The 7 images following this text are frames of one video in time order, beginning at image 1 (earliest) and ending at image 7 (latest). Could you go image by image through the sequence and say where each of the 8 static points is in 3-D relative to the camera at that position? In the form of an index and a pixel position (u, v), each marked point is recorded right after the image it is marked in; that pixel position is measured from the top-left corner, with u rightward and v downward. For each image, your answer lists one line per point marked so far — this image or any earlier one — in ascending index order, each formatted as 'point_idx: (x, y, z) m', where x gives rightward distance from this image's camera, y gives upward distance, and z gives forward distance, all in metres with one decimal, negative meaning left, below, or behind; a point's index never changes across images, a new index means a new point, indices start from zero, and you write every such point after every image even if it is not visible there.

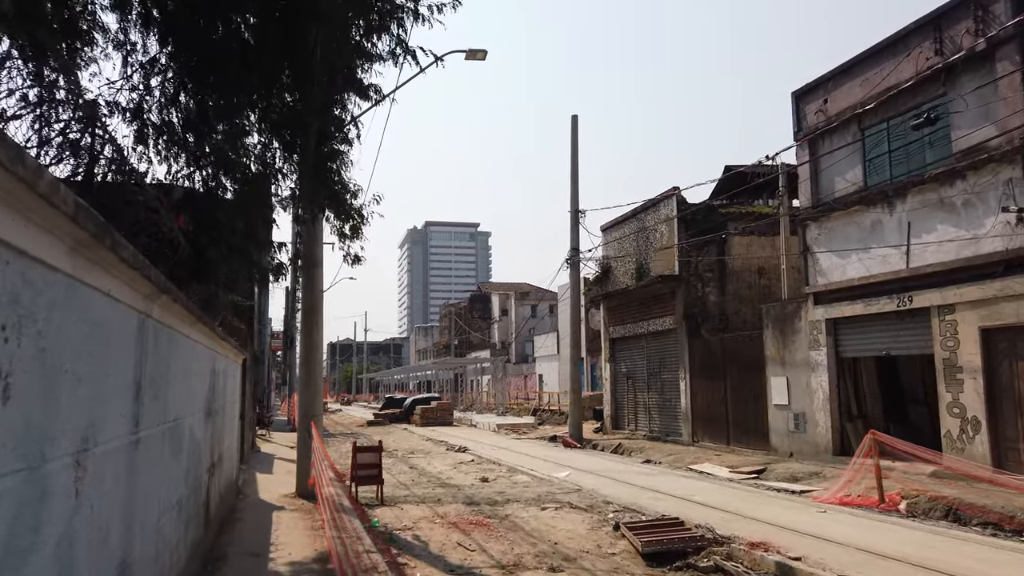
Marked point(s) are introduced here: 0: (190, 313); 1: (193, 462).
0: (-2.6, -0.2, +6.0) m
1: (-3.1, -1.7, +7.3) m
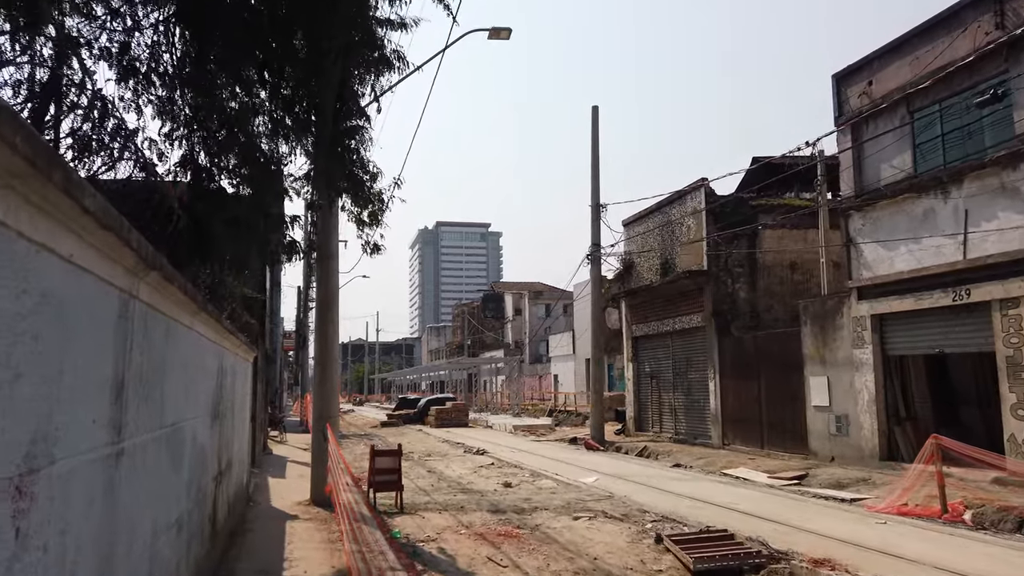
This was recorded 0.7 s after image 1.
0: (-2.2, -0.1, +5.2) m
1: (-2.7, -1.6, +6.4) m
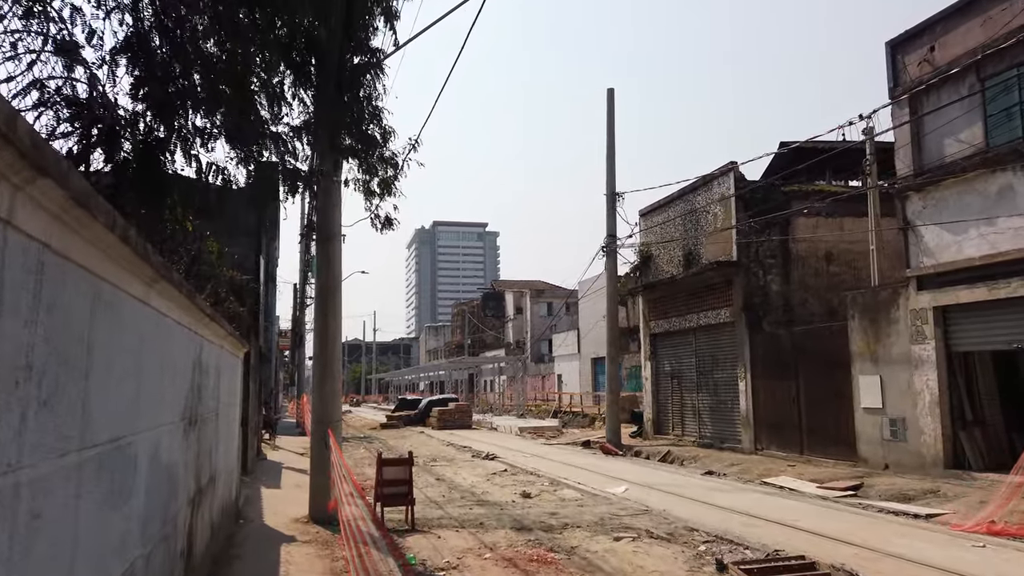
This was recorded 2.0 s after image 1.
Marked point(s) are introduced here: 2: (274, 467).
0: (-1.8, +0.1, +3.5) m
1: (-2.3, -1.4, +4.8) m
2: (-5.8, -4.4, +18.1) m
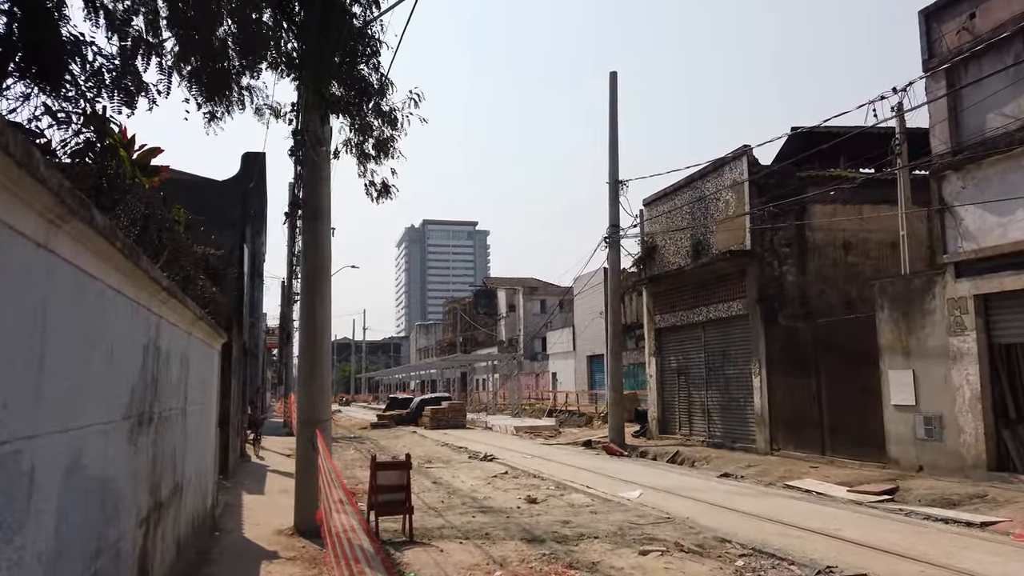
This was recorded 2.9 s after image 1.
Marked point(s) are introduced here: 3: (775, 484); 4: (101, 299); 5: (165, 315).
0: (-1.5, +0.4, +2.3) m
1: (-2.1, -1.1, +3.6) m
2: (-5.8, -4.2, +16.9) m
3: (+5.2, -3.9, +14.5) m
4: (-2.0, 0.0, +3.6) m
5: (-2.6, -0.2, +5.5) m
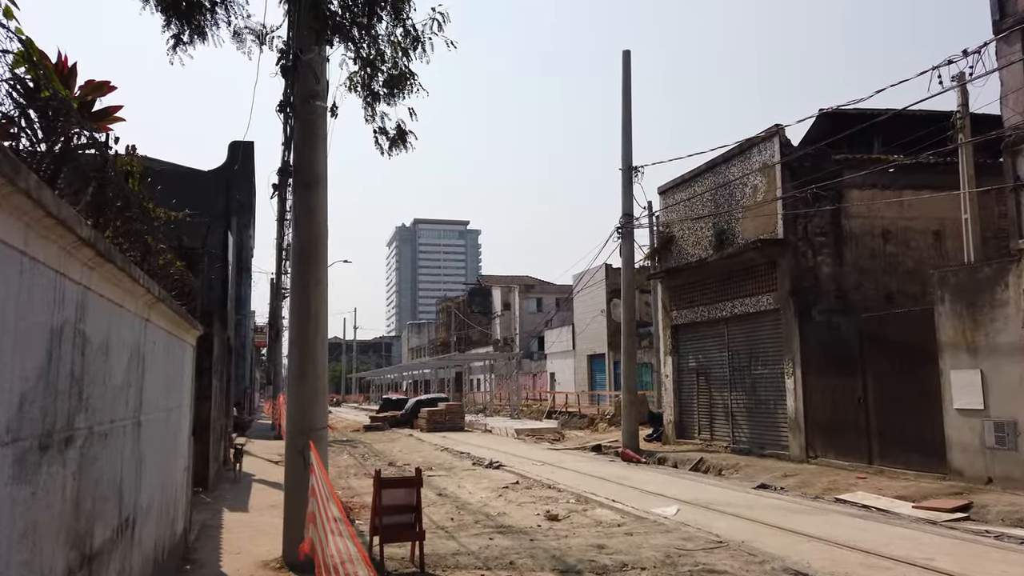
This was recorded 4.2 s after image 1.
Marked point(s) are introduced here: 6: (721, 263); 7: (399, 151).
0: (-1.1, +0.6, +0.7) m
1: (-1.6, -0.9, +1.9) m
2: (-5.5, -4.0, +15.2) m
3: (+5.5, -3.7, +12.9) m
4: (-1.6, +0.2, +2.0) m
5: (-2.2, 0.0, +3.8) m
6: (+5.5, +0.7, +19.2) m
7: (-0.9, +1.1, +6.1) m
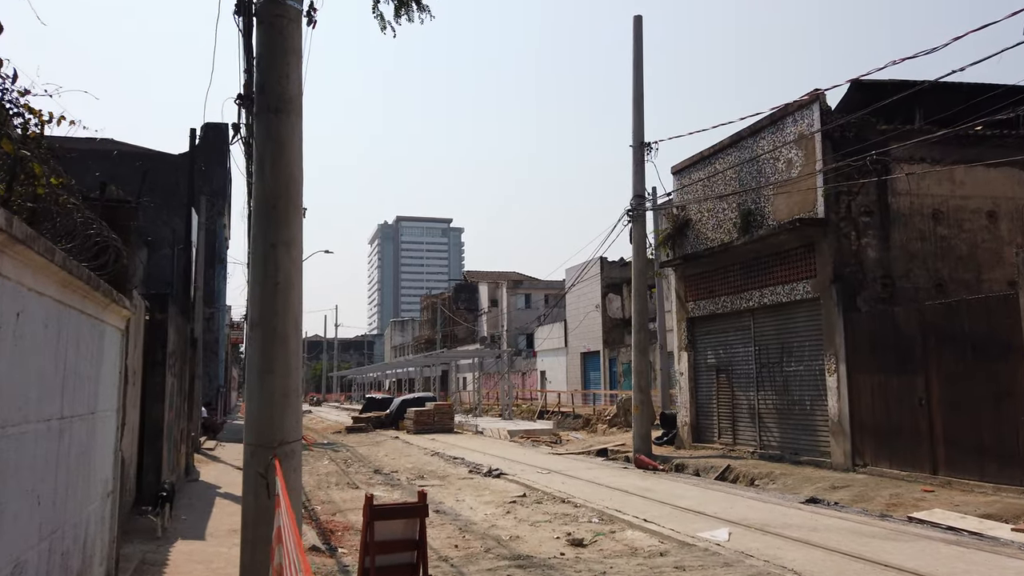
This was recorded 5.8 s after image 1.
0: (-0.6, +0.9, -1.4) m
1: (-1.1, -0.6, -0.2) m
2: (-5.4, -3.7, +12.9) m
3: (+5.7, -3.4, +11.0) m
4: (-1.1, +0.5, -0.2) m
5: (-1.7, +0.3, +1.7) m
6: (+5.5, +1.0, +17.2) m
7: (-0.6, +1.4, +4.0) m
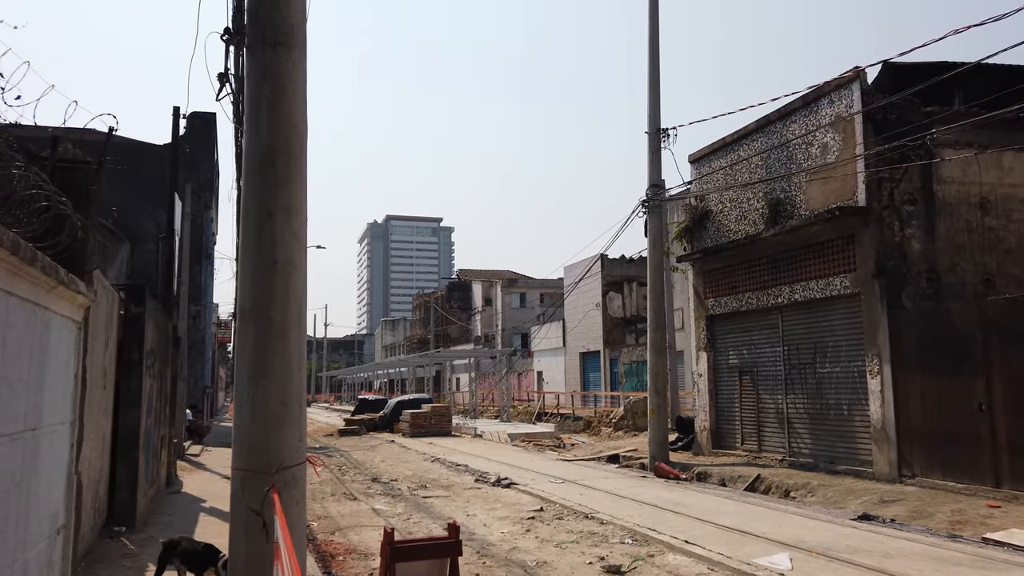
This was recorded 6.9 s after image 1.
0: (0.0, +1.0, -2.7) m
1: (-0.6, -0.5, -1.5) m
2: (-5.1, -3.5, +11.6) m
3: (+6.0, -3.3, +9.8) m
4: (-0.6, +0.6, -1.5) m
5: (-1.3, +0.4, +0.3) m
6: (+5.8, +1.1, +16.0) m
7: (-0.1, +1.6, +2.7) m
